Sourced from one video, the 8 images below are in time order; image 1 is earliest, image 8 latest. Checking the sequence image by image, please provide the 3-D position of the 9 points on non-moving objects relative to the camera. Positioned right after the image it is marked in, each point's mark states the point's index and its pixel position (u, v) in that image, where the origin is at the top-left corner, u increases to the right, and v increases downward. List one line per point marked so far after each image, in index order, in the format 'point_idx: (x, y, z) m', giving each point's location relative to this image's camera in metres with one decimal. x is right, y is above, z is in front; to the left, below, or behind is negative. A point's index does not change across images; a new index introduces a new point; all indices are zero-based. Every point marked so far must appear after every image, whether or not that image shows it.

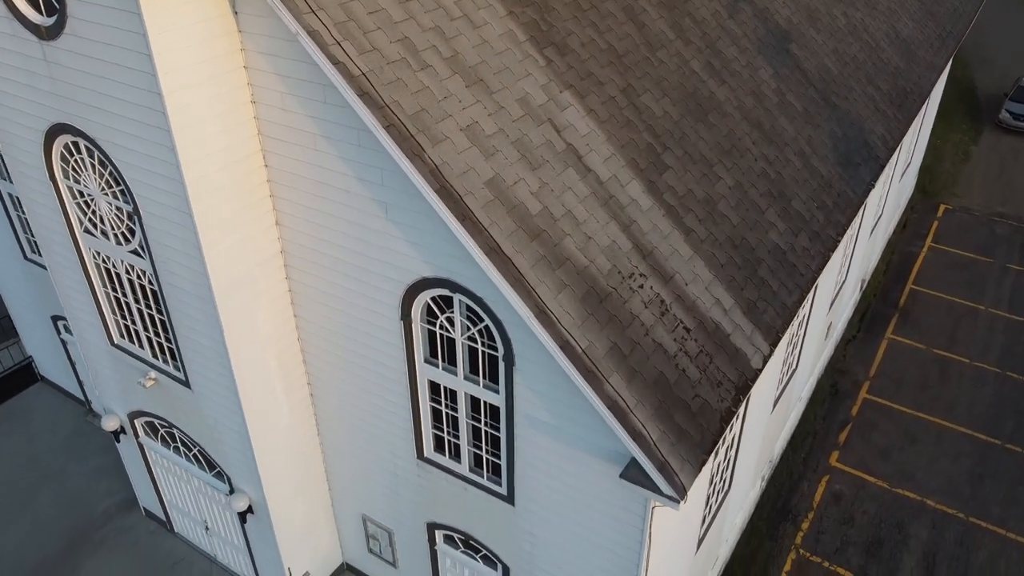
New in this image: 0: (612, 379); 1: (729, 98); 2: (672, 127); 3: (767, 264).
0: (+0.9, -0.8, +7.4) m
1: (+2.9, +2.6, +11.1) m
2: (+2.0, +2.0, +10.0) m
3: (+3.0, +0.4, +9.7) m
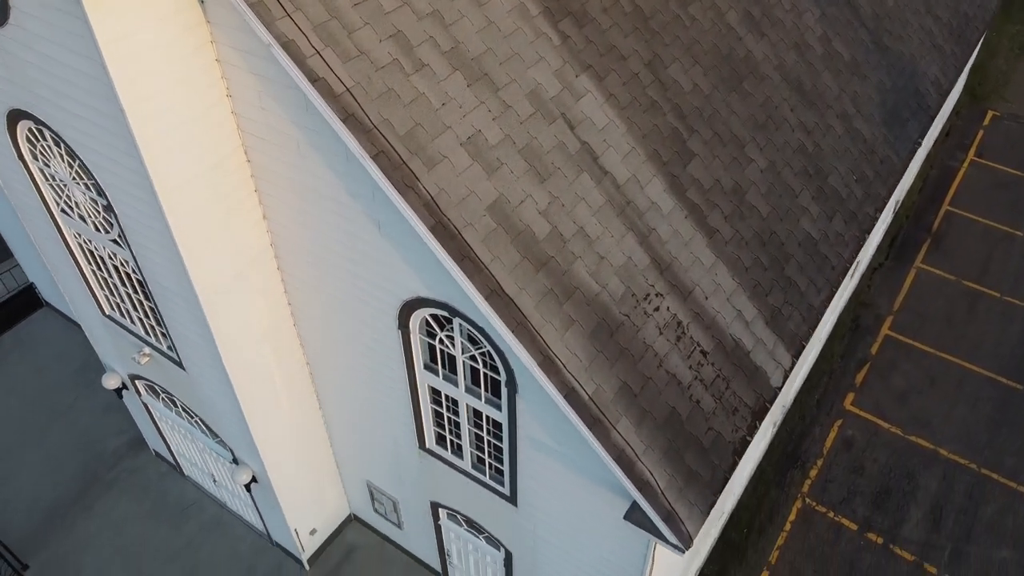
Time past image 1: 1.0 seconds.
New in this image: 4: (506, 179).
0: (+0.9, -1.1, +6.9) m
1: (+3.1, +2.8, +9.9) m
2: (+2.1, +2.1, +8.9) m
3: (+3.1, +0.4, +8.9) m
4: (-0.1, +1.0, +7.1) m
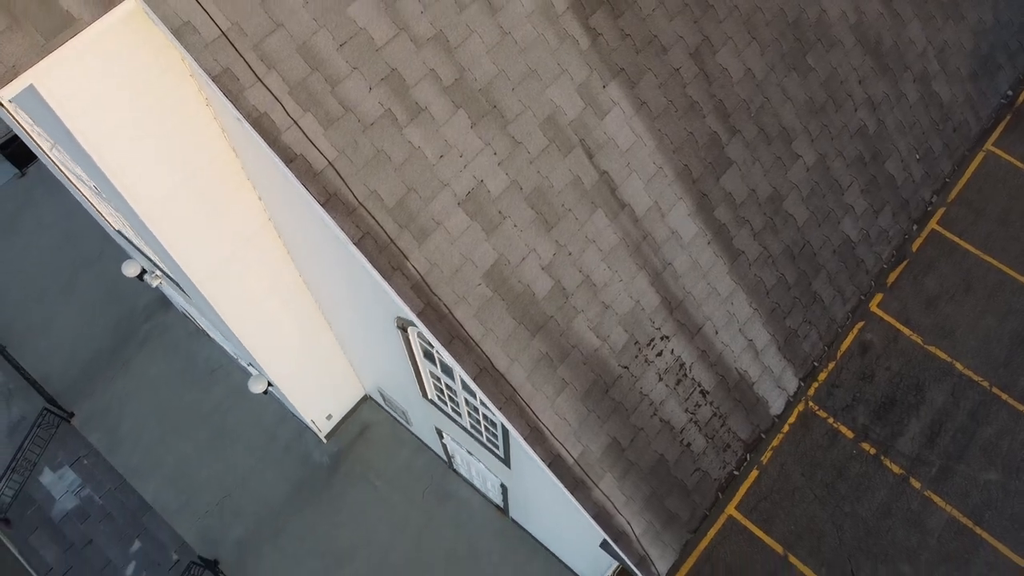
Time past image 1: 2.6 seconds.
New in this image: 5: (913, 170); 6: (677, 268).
0: (+0.8, -1.7, +7.0) m
1: (+3.4, +2.8, +8.3) m
2: (+2.3, +1.9, +7.7) m
3: (+3.2, +0.2, +8.3) m
4: (0.0, +0.4, +6.5) m
5: (+4.4, +1.3, +8.9) m
6: (+1.5, +0.2, +7.4) m
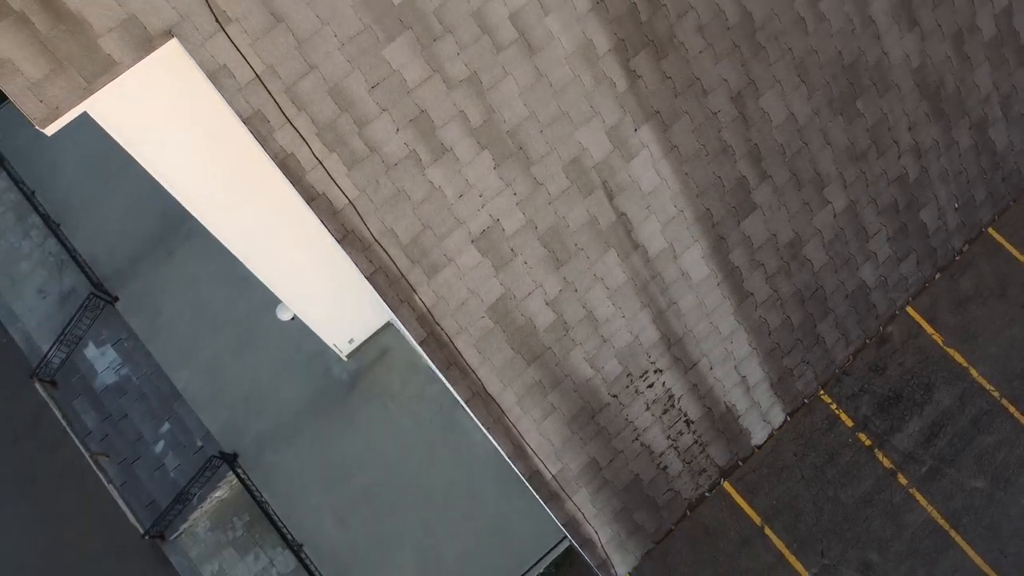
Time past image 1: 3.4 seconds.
0: (+0.6, -2.0, +7.5) m
1: (+3.9, +2.3, +8.0) m
2: (+2.6, +1.4, +7.6) m
3: (+3.3, -0.3, +8.4) m
4: (0.0, +0.1, +6.7) m
5: (+4.7, +0.7, +8.8) m
6: (+1.6, -0.2, +7.6) m
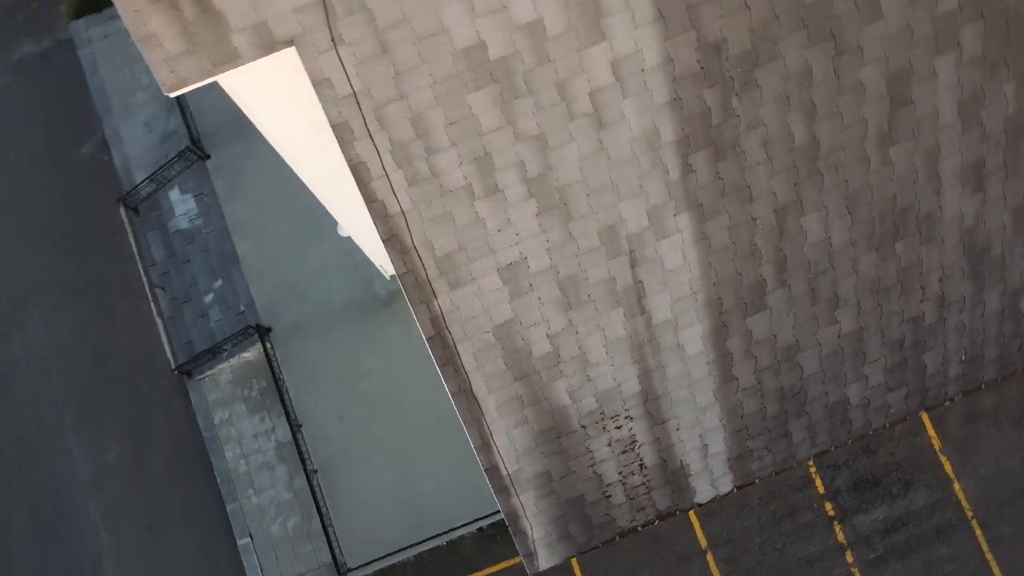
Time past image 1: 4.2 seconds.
0: (+0.1, -2.2, +8.6) m
1: (+4.6, +0.7, +8.3) m
2: (+3.1, +0.3, +8.1) m
3: (+3.3, -1.4, +9.0) m
4: (+0.1, -0.2, +7.5) m
5: (+5.0, -0.9, +9.2) m
6: (+1.6, -0.9, +8.3) m
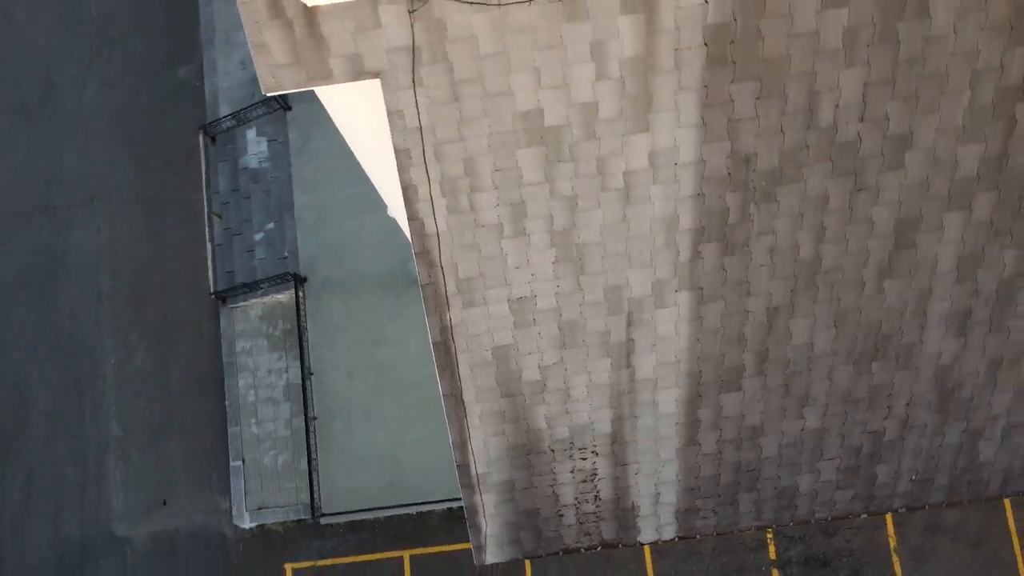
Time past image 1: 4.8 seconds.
0: (-0.3, -2.5, +9.6) m
1: (+4.7, -0.7, +9.0) m
2: (+3.1, -0.8, +8.9) m
3: (+3.0, -2.5, +9.8) m
4: (+0.2, -0.5, +8.4) m
5: (+4.7, -2.4, +9.9) m
6: (+1.4, -1.5, +9.2) m
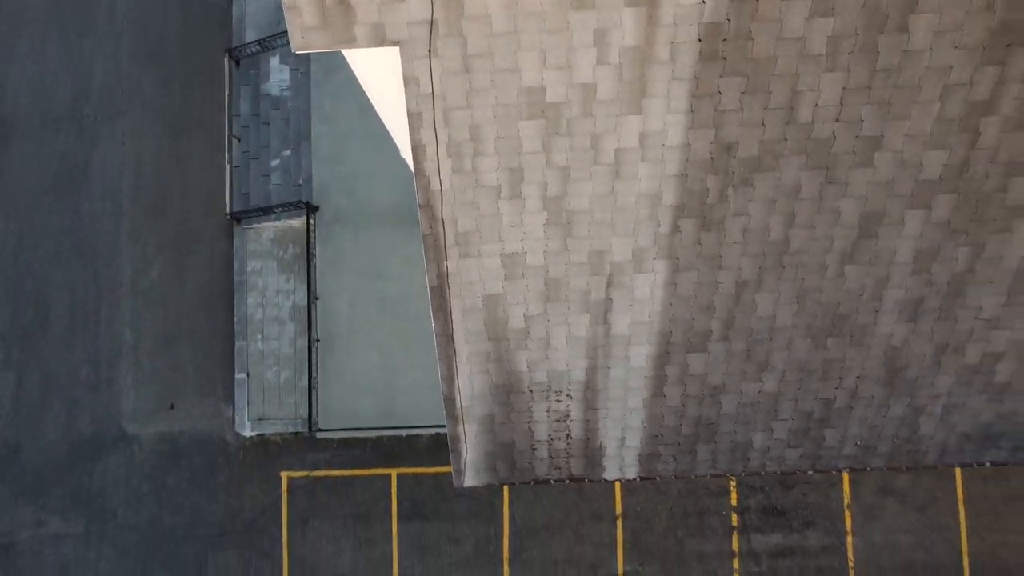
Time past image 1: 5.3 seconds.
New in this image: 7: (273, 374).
0: (-0.6, -1.8, +10.6) m
1: (+4.6, -0.6, +9.8) m
2: (+3.0, -0.5, +9.7) m
3: (+2.7, -2.1, +10.8) m
4: (0.0, 0.0, +9.3) m
5: (+4.5, -2.2, +10.9) m
6: (+1.2, -1.1, +10.1) m
7: (-4.8, -1.8, +16.4) m
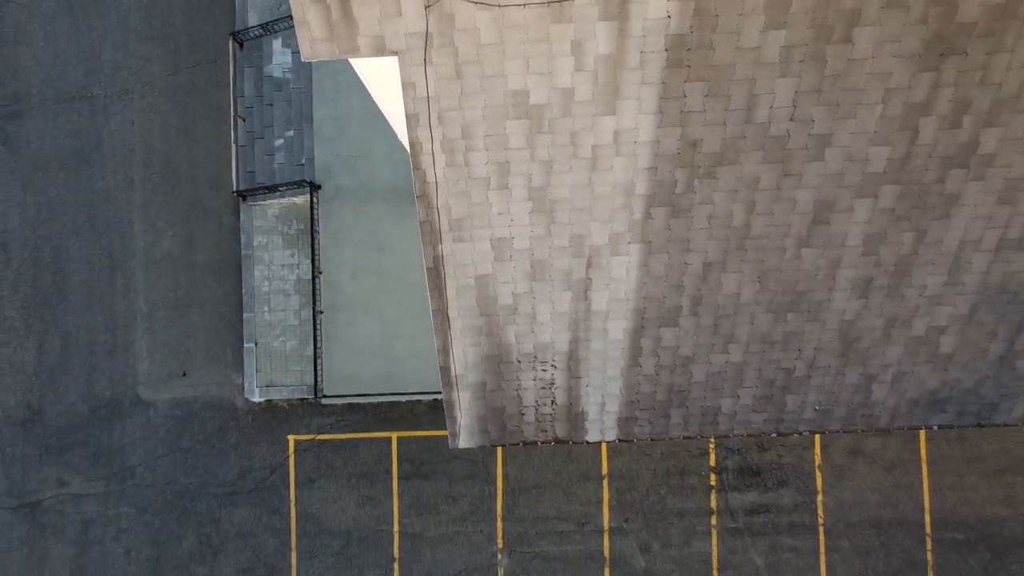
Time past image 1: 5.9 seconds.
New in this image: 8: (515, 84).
0: (-0.8, -1.5, +11.6) m
1: (+4.5, -0.3, +10.9) m
2: (+2.9, -0.2, +10.8) m
3: (+2.6, -1.8, +11.9) m
4: (-0.1, +0.2, +10.3) m
5: (+4.3, -1.8, +12.0) m
6: (+1.1, -0.8, +11.2) m
7: (-5.0, -1.2, +17.5) m
8: (0.0, +2.2, +8.8) m
